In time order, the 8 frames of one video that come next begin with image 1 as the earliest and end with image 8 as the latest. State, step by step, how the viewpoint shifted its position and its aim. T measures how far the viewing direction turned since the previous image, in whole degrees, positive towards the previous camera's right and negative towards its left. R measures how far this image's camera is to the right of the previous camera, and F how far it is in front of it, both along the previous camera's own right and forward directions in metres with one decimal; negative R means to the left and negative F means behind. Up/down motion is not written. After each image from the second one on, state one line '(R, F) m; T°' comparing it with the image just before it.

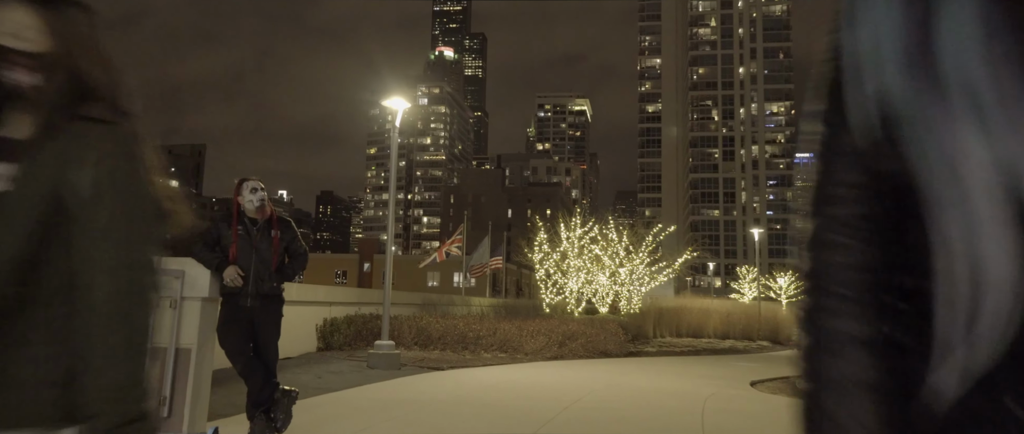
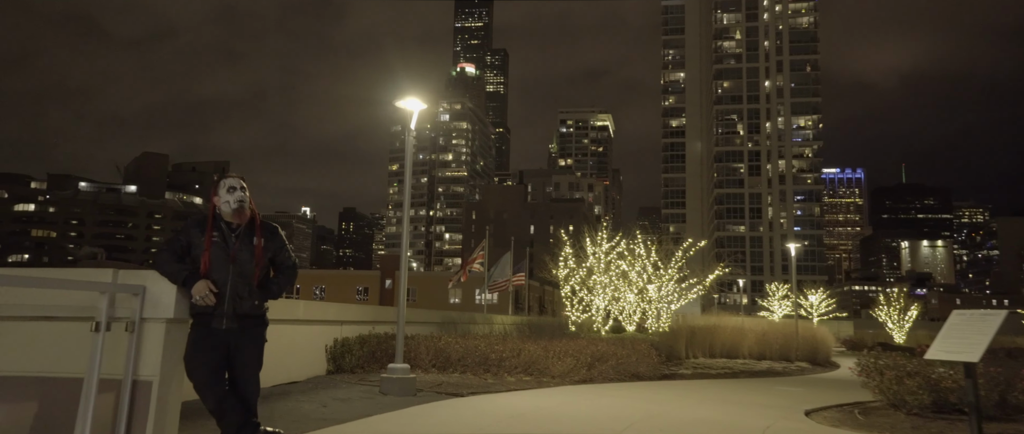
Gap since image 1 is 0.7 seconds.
(-0.1, +1.0) m; -2°
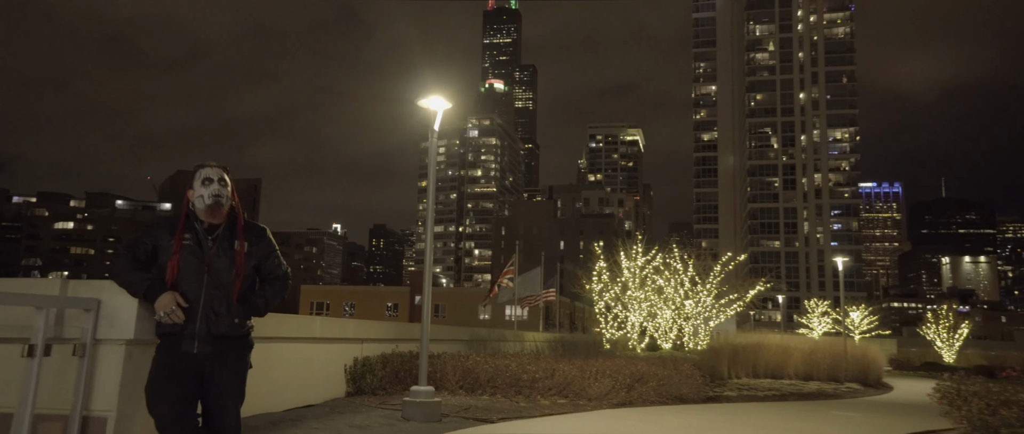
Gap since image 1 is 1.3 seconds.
(-0.1, +0.9) m; -2°
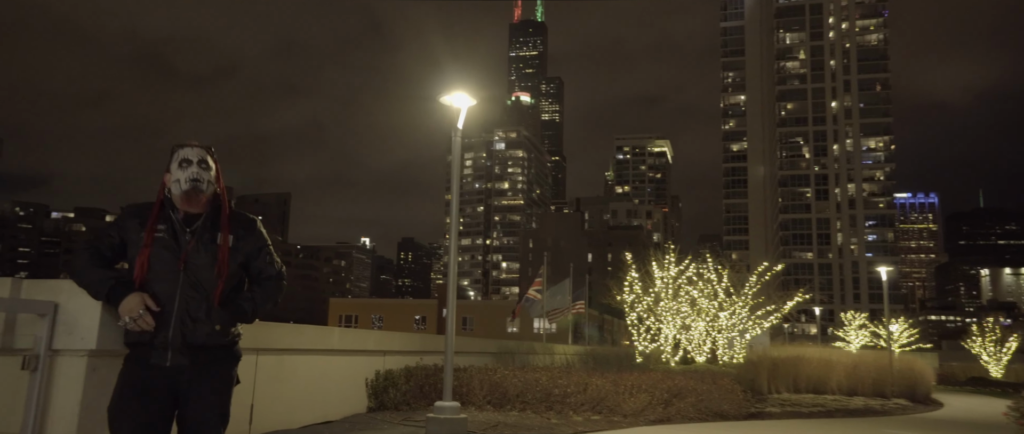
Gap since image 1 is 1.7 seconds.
(0.0, +0.6) m; -2°
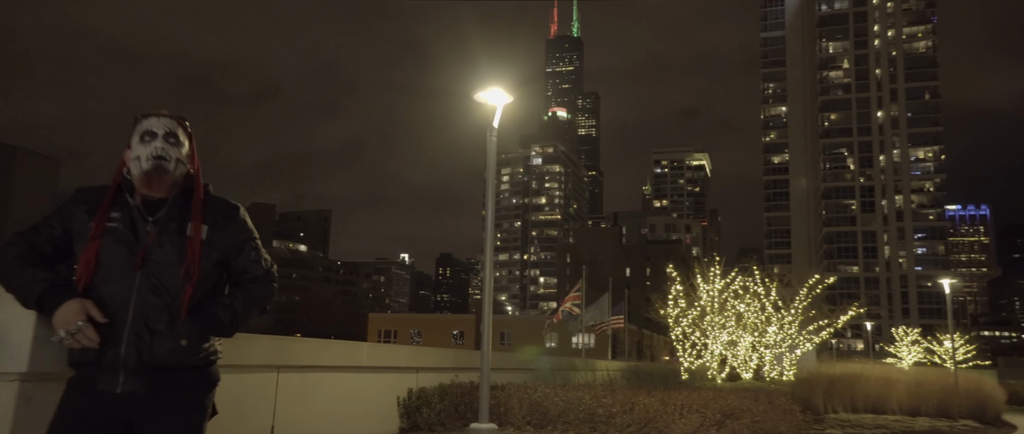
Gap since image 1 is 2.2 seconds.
(0.0, +0.7) m; -3°
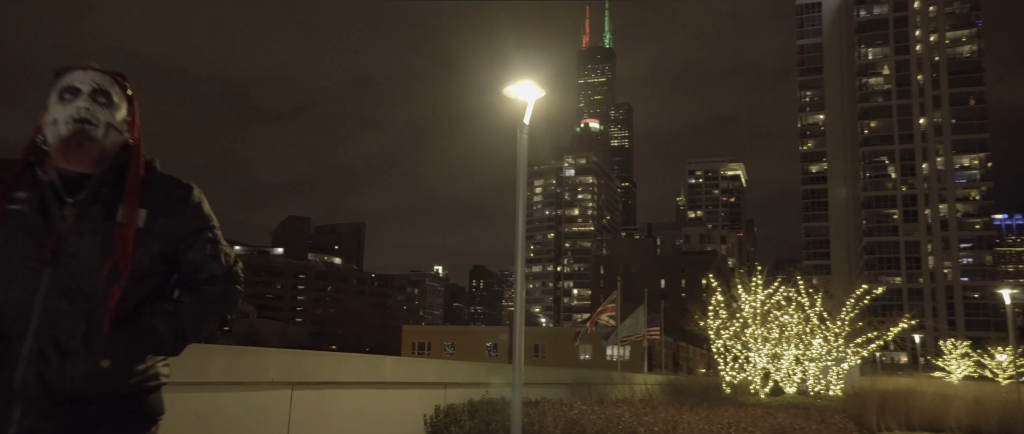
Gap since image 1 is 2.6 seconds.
(0.0, +0.6) m; -3°
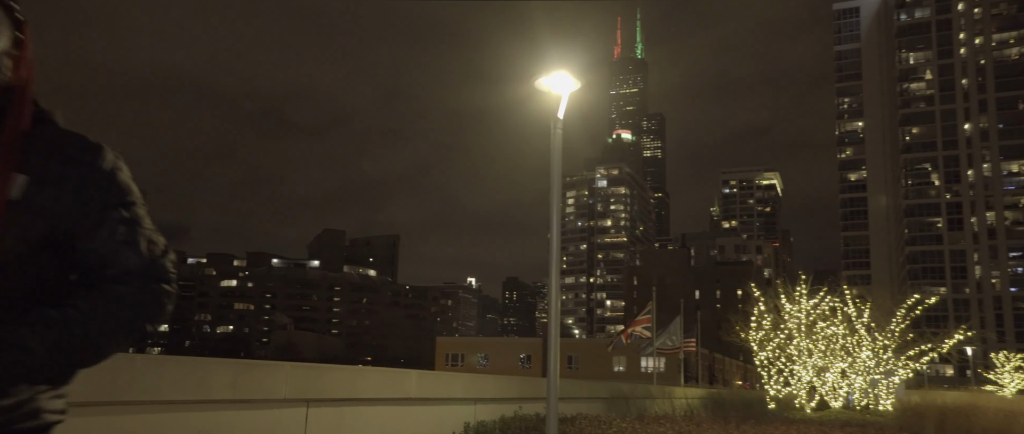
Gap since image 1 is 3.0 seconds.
(0.0, +0.6) m; -3°
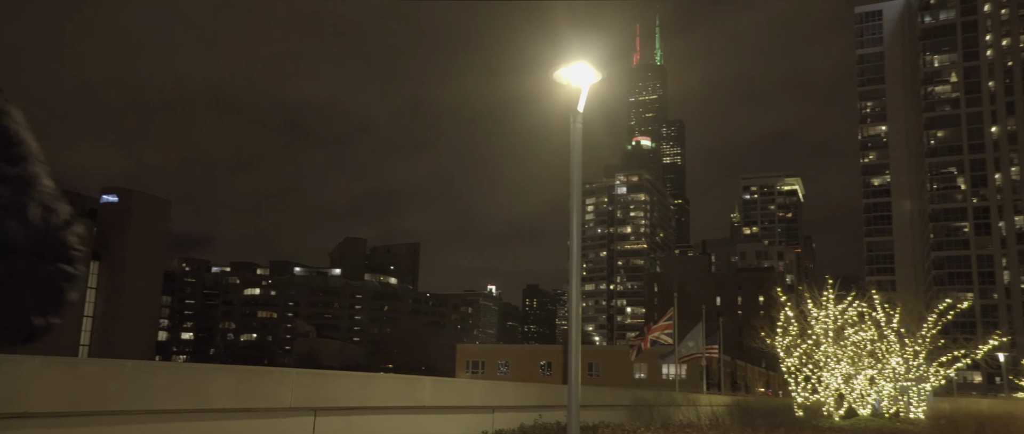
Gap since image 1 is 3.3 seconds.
(0.0, +0.3) m; -1°
